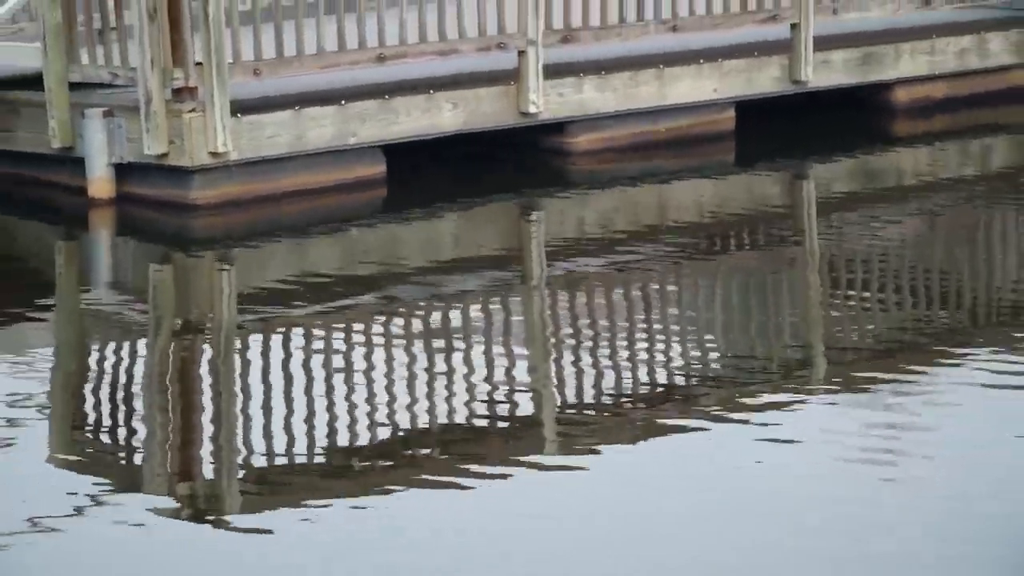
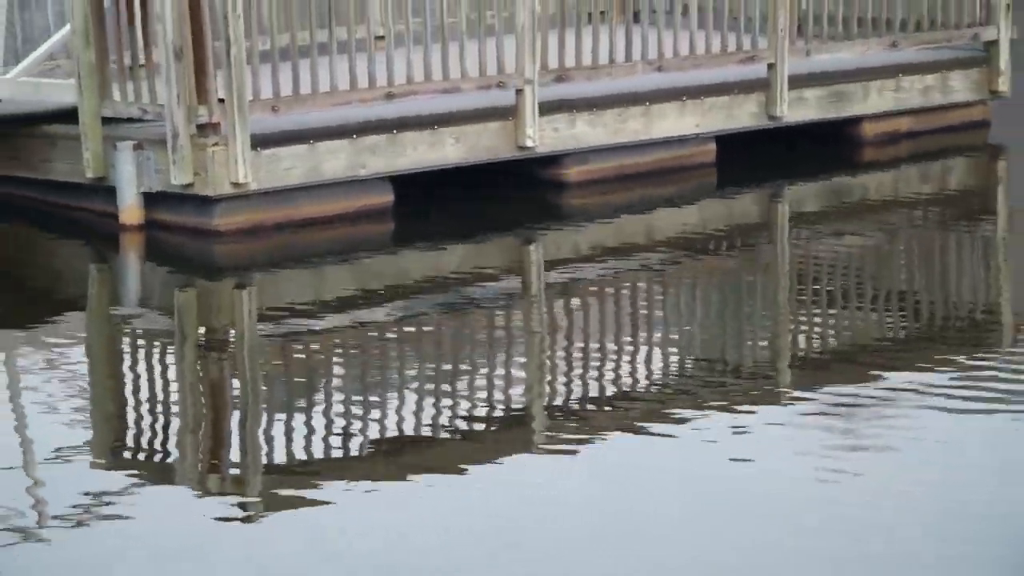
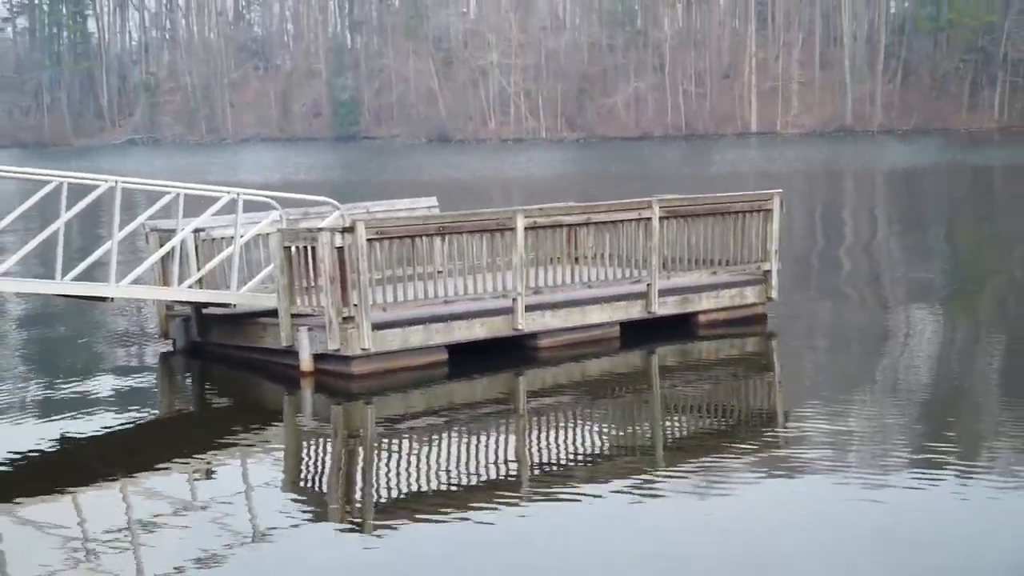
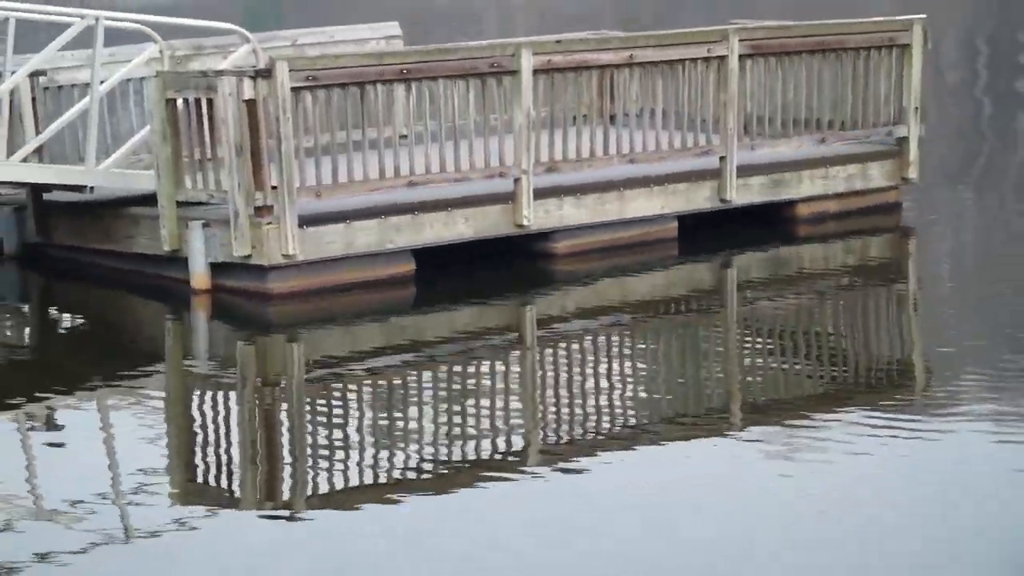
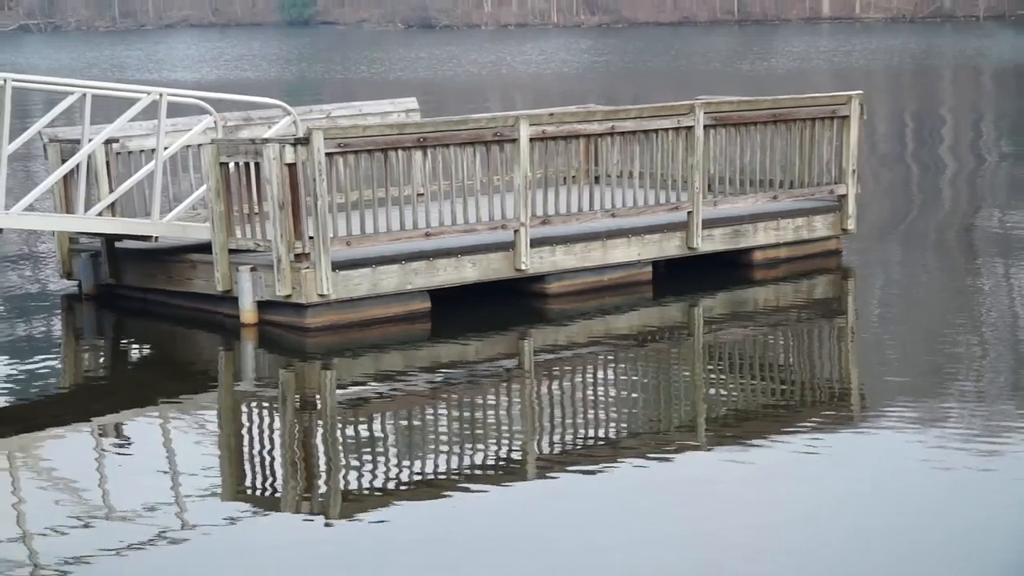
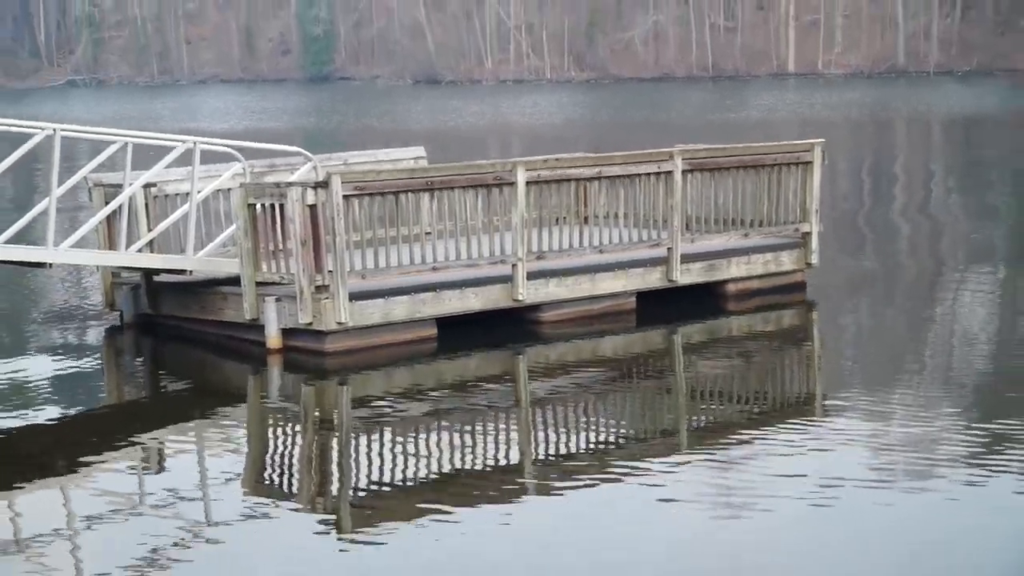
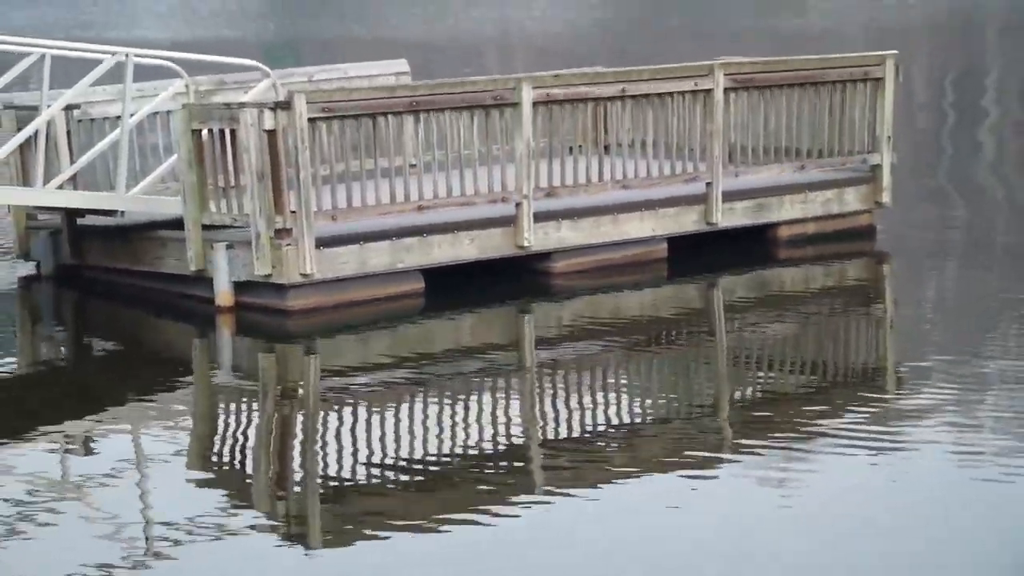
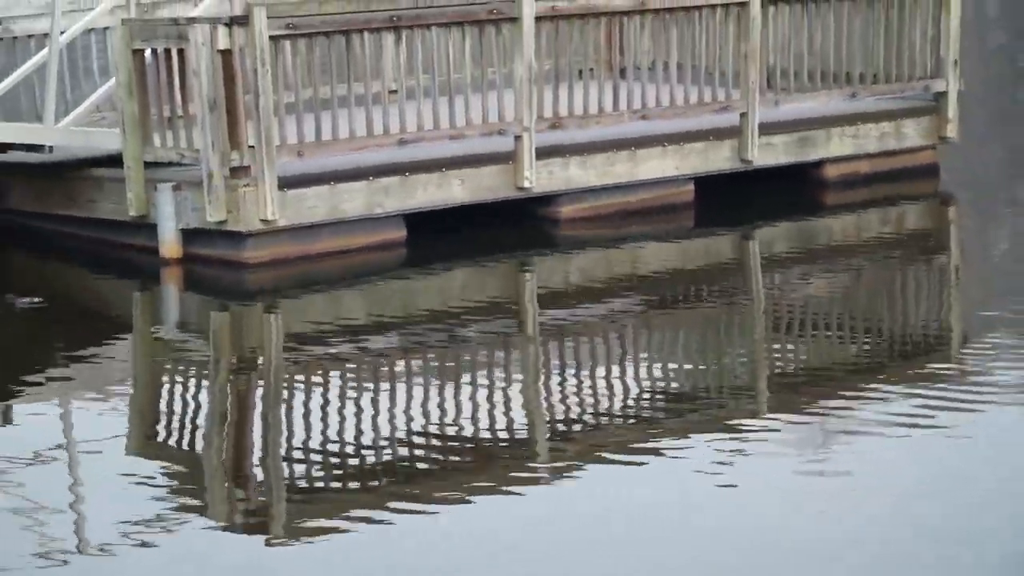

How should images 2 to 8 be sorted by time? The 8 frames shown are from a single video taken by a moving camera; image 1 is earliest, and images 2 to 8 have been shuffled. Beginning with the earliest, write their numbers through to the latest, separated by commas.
2, 8, 4, 7, 5, 6, 3
